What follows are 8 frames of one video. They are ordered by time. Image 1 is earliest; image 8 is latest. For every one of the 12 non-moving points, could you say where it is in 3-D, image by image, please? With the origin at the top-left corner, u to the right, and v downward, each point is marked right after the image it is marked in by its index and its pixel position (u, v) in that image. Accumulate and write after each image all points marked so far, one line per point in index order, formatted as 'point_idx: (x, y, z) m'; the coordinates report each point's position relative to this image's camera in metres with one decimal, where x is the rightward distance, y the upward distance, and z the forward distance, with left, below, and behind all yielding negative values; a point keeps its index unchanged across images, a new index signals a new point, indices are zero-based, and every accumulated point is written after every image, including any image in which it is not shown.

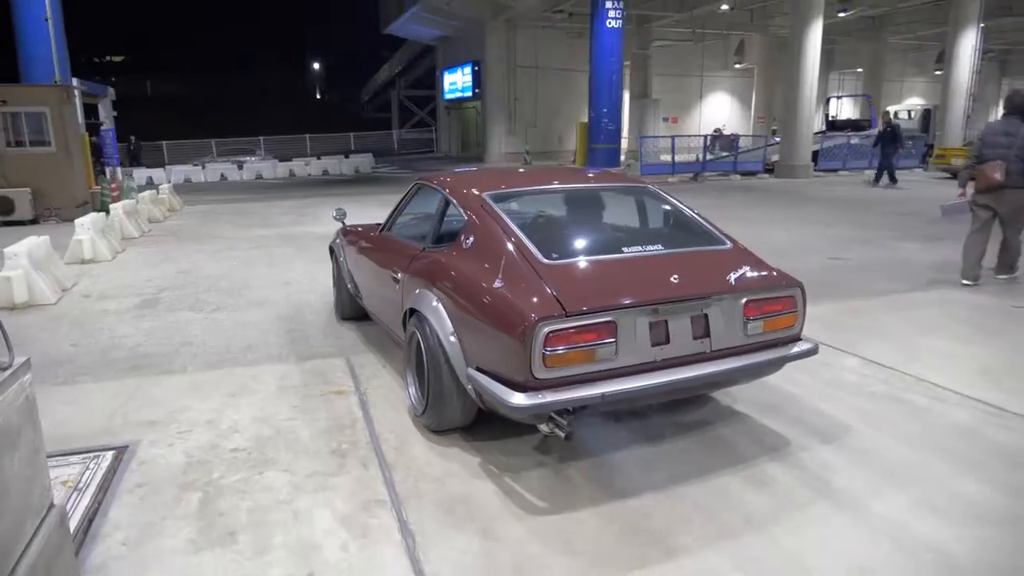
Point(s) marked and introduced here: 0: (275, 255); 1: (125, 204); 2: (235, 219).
0: (-3.0, +0.4, +9.1) m
1: (-5.9, +1.3, +10.8) m
2: (-5.1, +1.3, +13.1) m
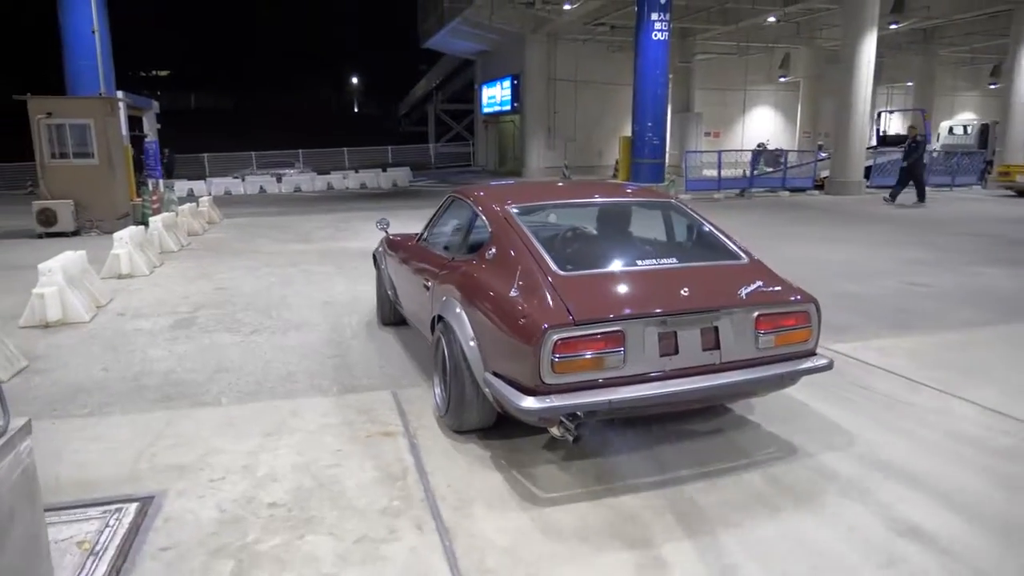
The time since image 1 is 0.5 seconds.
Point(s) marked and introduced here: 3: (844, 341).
0: (-2.4, +0.2, +8.8) m
1: (-5.3, +1.1, +10.6) m
2: (-4.4, +1.0, +12.9) m
3: (+2.7, -0.4, +5.7) m
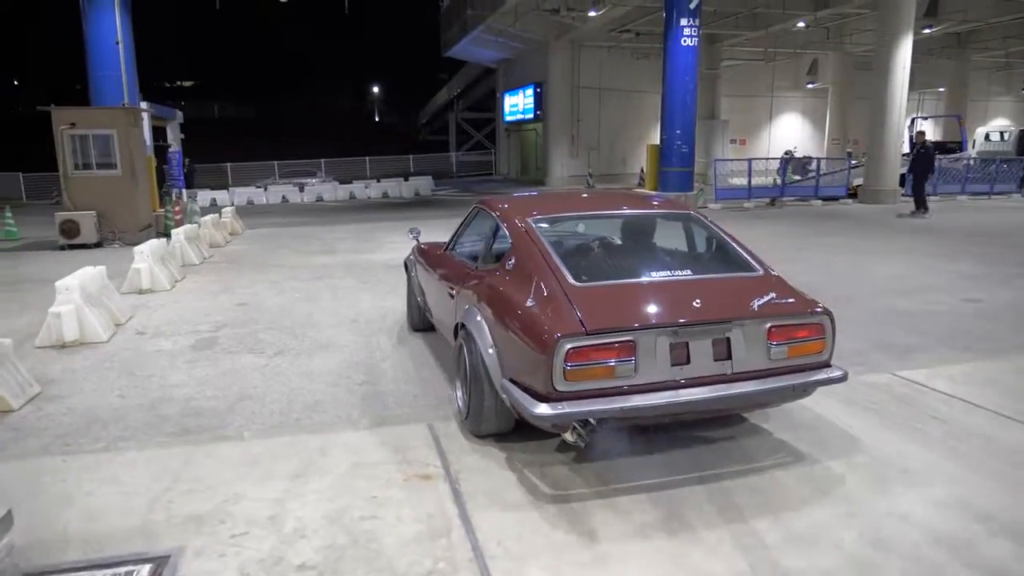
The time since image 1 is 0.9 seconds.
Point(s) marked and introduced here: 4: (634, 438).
0: (-2.1, 0.0, +8.5) m
1: (-4.8, +0.9, +10.4) m
2: (-3.9, +0.8, +12.6) m
3: (+3.0, -0.6, +5.3) m
4: (+0.7, -0.9, +4.0) m
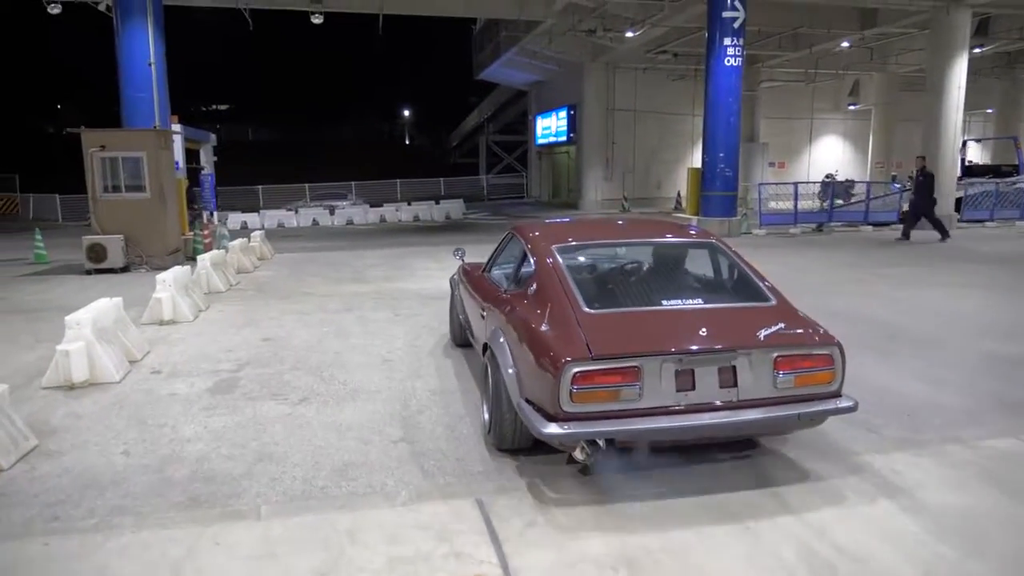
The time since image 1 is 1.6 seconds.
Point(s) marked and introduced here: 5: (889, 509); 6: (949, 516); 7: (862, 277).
0: (-1.6, -0.3, +7.9) m
1: (-4.2, +0.5, +10.0) m
2: (-3.2, +0.3, +12.2) m
3: (+3.4, -0.9, +4.5) m
4: (+1.0, -1.1, +3.3) m
5: (+1.9, -1.1, +3.5) m
6: (+2.1, -1.1, +3.4) m
7: (+5.7, +0.2, +11.5) m
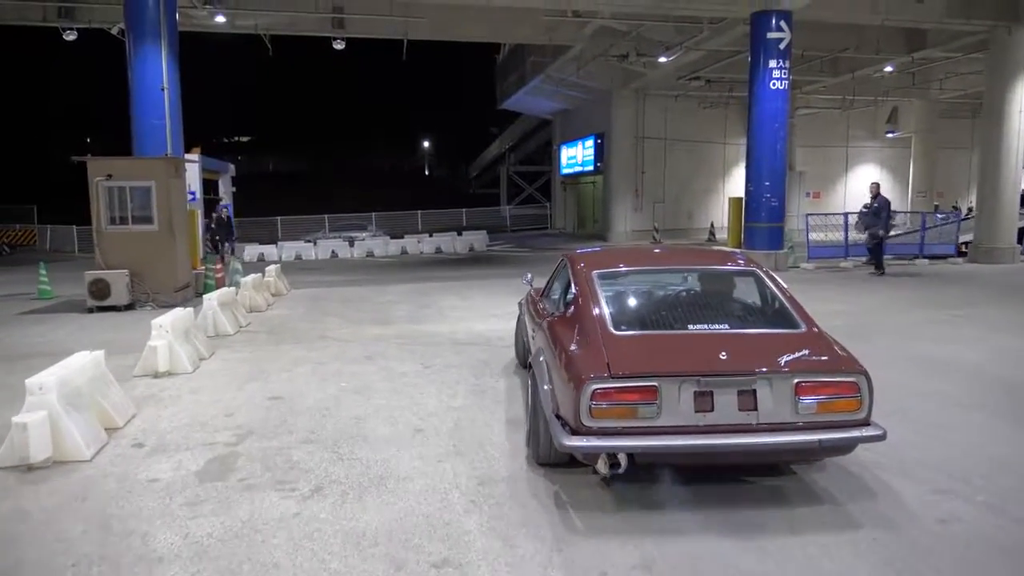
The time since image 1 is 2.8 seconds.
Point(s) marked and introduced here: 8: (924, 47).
0: (-1.1, -0.8, +6.8) m
1: (-3.7, -0.1, +9.0) m
2: (-2.6, -0.3, +11.1) m
3: (+3.7, -1.2, +3.3) m
4: (+1.3, -1.4, +2.2) m
5: (+2.2, -1.4, +2.3) m
6: (+2.5, -1.4, +2.2) m
7: (+6.3, -0.4, +10.3) m
8: (+11.1, +6.5, +19.0) m
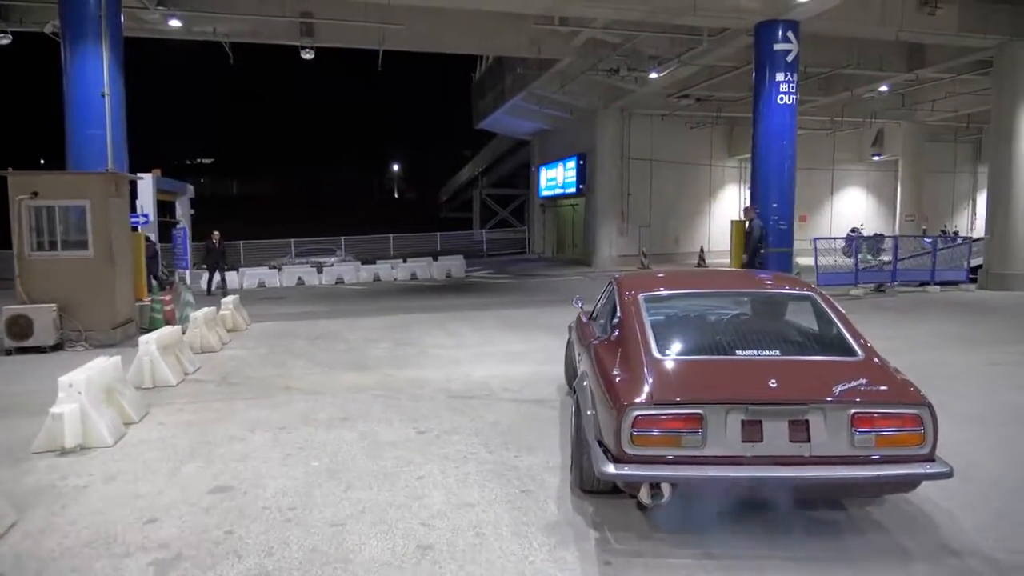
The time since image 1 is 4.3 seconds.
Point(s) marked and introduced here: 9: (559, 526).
0: (-1.0, -1.1, +5.3) m
1: (-3.7, -0.5, +7.4) m
2: (-2.7, -0.8, +9.5) m
3: (+4.0, -1.4, +1.9) m
4: (+1.7, -1.5, +0.7) m
5: (+2.6, -1.5, +0.9) m
6: (+2.8, -1.5, +0.8) m
7: (+6.2, -0.9, +9.1) m
8: (+10.7, +5.8, +18.2) m
9: (+0.3, -1.3, +3.9) m
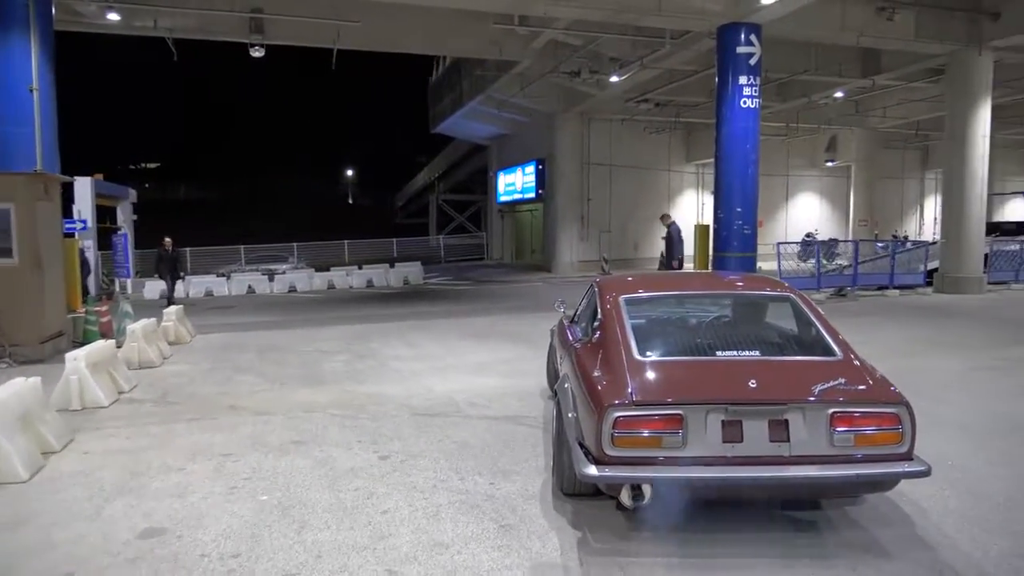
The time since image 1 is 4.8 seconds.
0: (-1.1, -1.2, +4.8) m
1: (-4.0, -0.6, +6.7) m
2: (-3.1, -0.9, +8.9) m
3: (+4.1, -1.4, +1.7) m
4: (+1.8, -1.5, +0.4) m
5: (+2.7, -1.5, +0.6) m
6: (+2.9, -1.5, +0.5) m
7: (+5.8, -0.9, +9.0) m
8: (+9.6, +5.7, +18.4) m
9: (+0.2, -1.4, +3.4) m
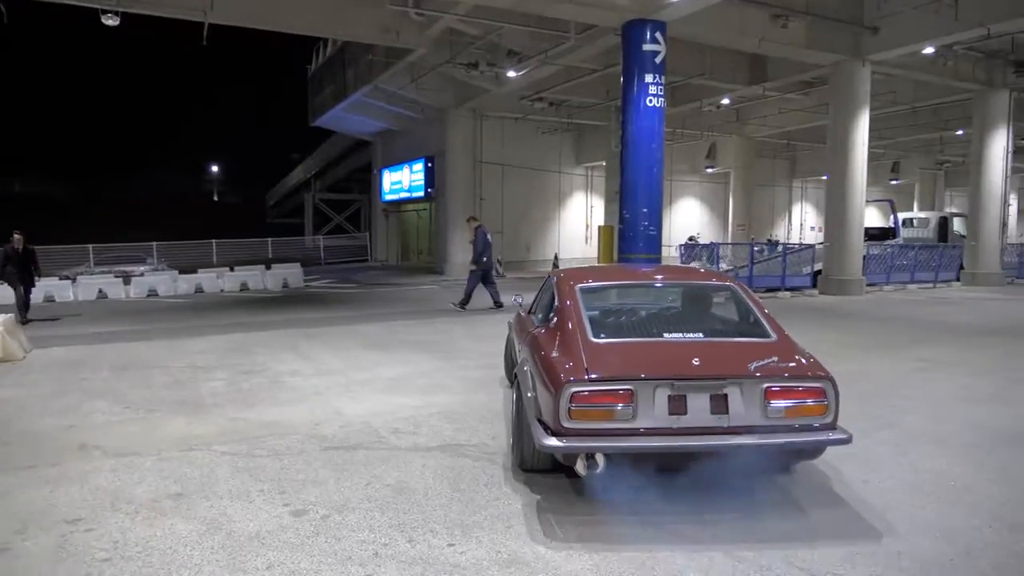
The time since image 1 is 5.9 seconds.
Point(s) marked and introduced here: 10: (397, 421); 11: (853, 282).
0: (-1.4, -1.2, +3.6) m
1: (-4.5, -0.6, +5.0) m
2: (-4.0, -1.0, +7.3) m
3: (+4.3, -1.4, +1.5) m
4: (+2.3, -1.5, -0.2) m
5: (+3.1, -1.5, +0.1) m
6: (+3.4, -1.5, +0.1) m
7: (+4.8, -0.9, +9.0) m
8: (+6.8, +5.6, +19.0) m
9: (+0.2, -1.4, +2.5) m
10: (-0.9, -1.1, +5.8) m
11: (+8.3, +0.1, +17.0) m
